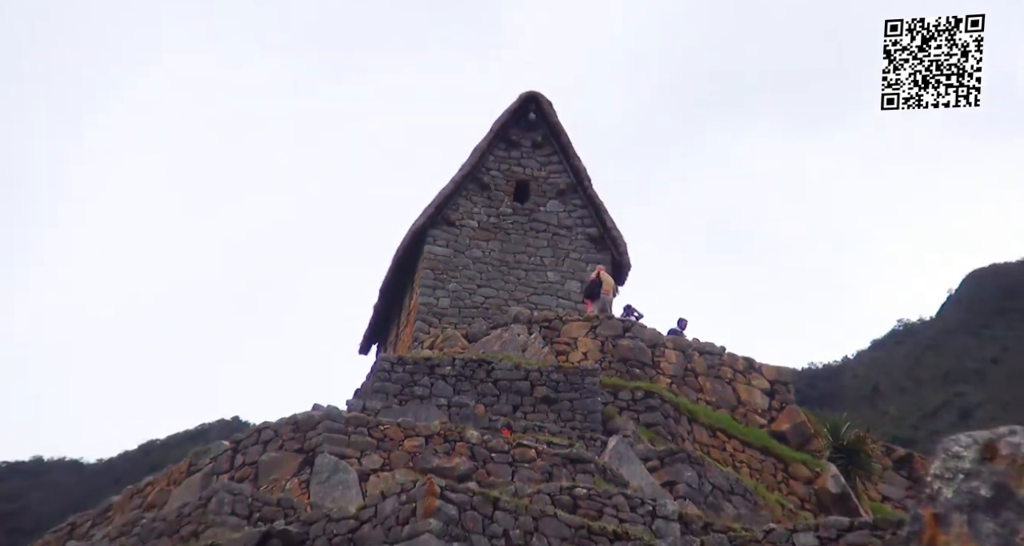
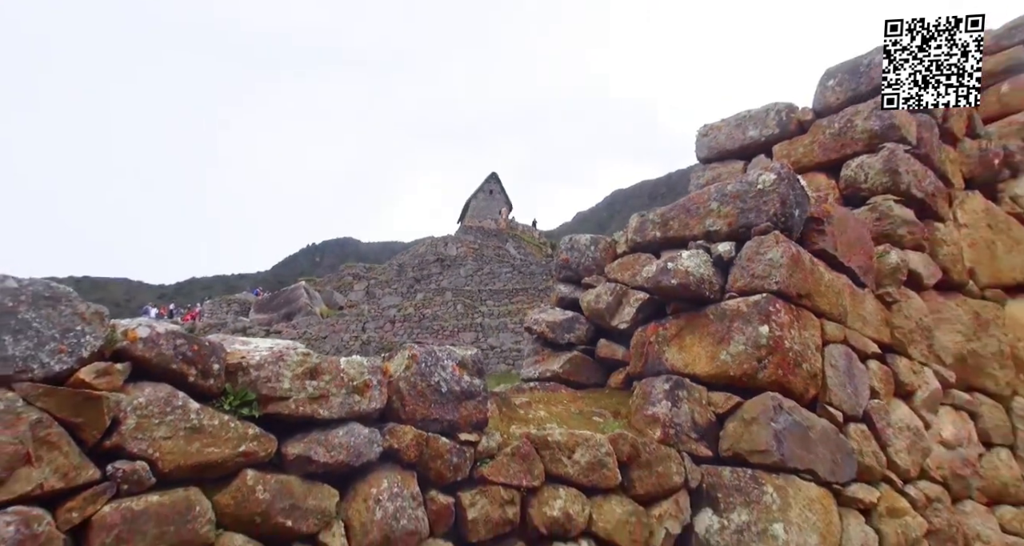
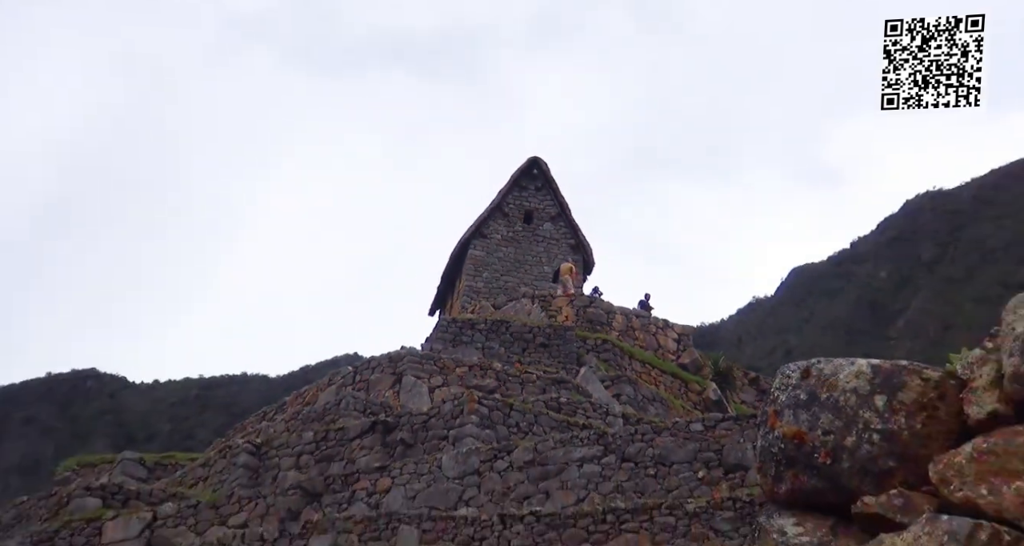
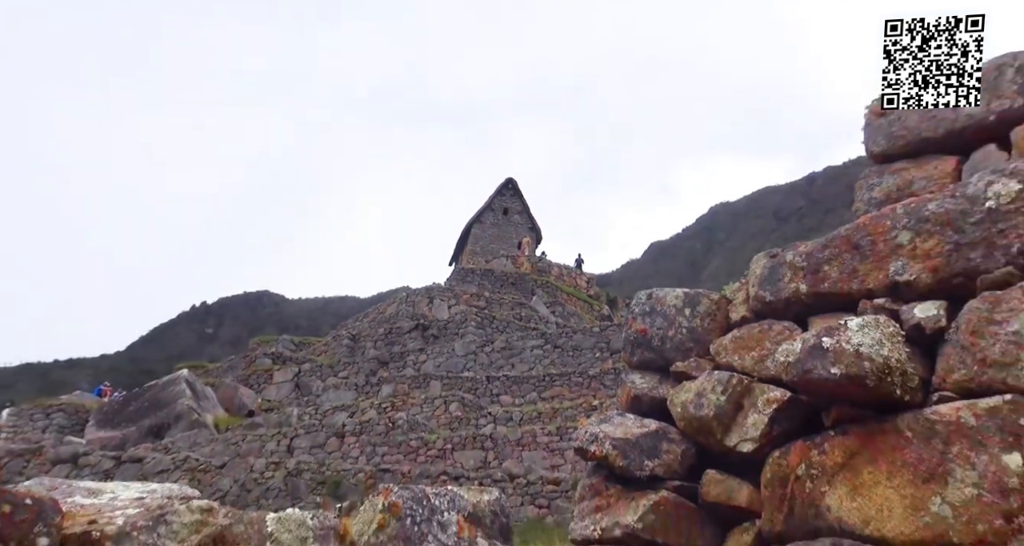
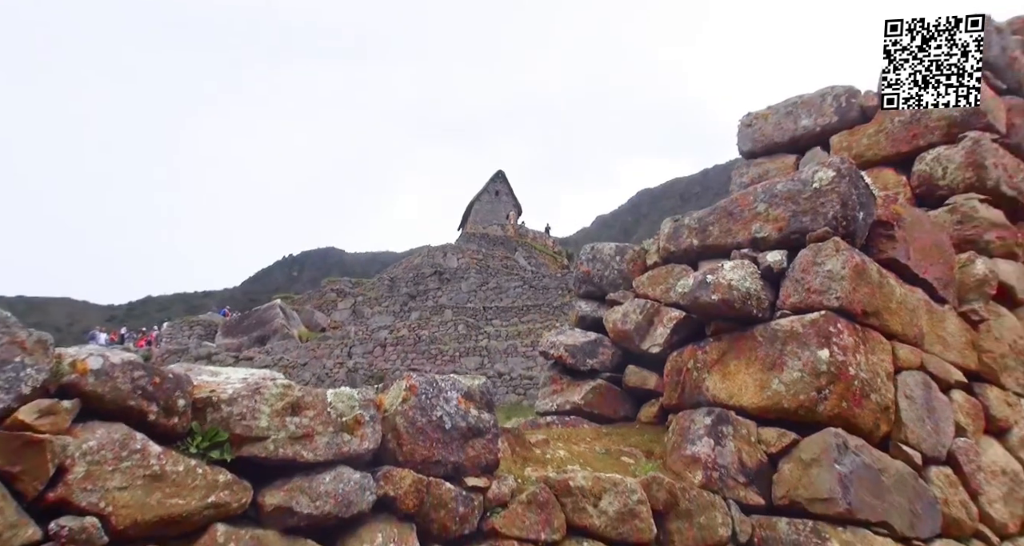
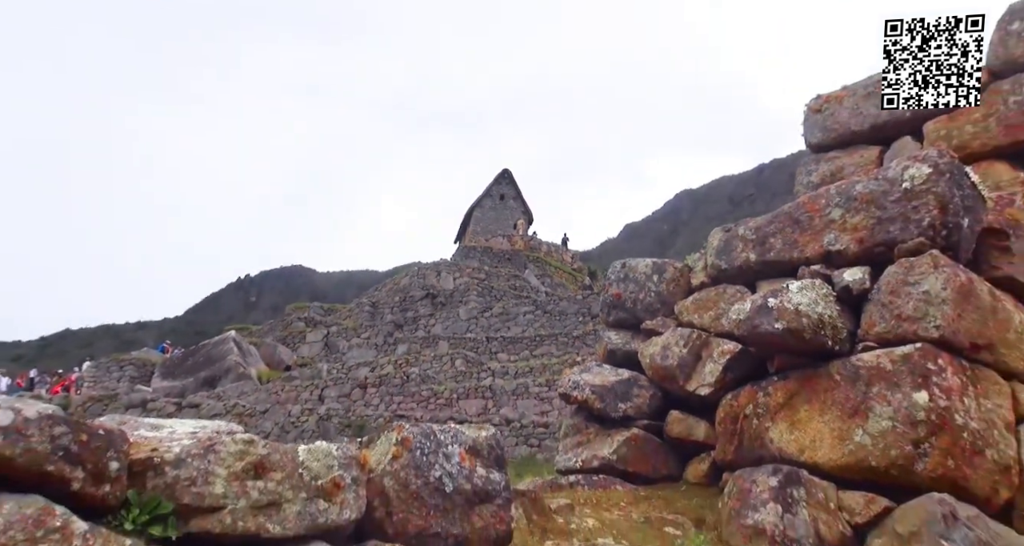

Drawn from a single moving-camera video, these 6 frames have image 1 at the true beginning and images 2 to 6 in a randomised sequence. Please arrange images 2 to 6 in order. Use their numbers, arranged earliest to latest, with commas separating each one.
3, 4, 6, 5, 2
